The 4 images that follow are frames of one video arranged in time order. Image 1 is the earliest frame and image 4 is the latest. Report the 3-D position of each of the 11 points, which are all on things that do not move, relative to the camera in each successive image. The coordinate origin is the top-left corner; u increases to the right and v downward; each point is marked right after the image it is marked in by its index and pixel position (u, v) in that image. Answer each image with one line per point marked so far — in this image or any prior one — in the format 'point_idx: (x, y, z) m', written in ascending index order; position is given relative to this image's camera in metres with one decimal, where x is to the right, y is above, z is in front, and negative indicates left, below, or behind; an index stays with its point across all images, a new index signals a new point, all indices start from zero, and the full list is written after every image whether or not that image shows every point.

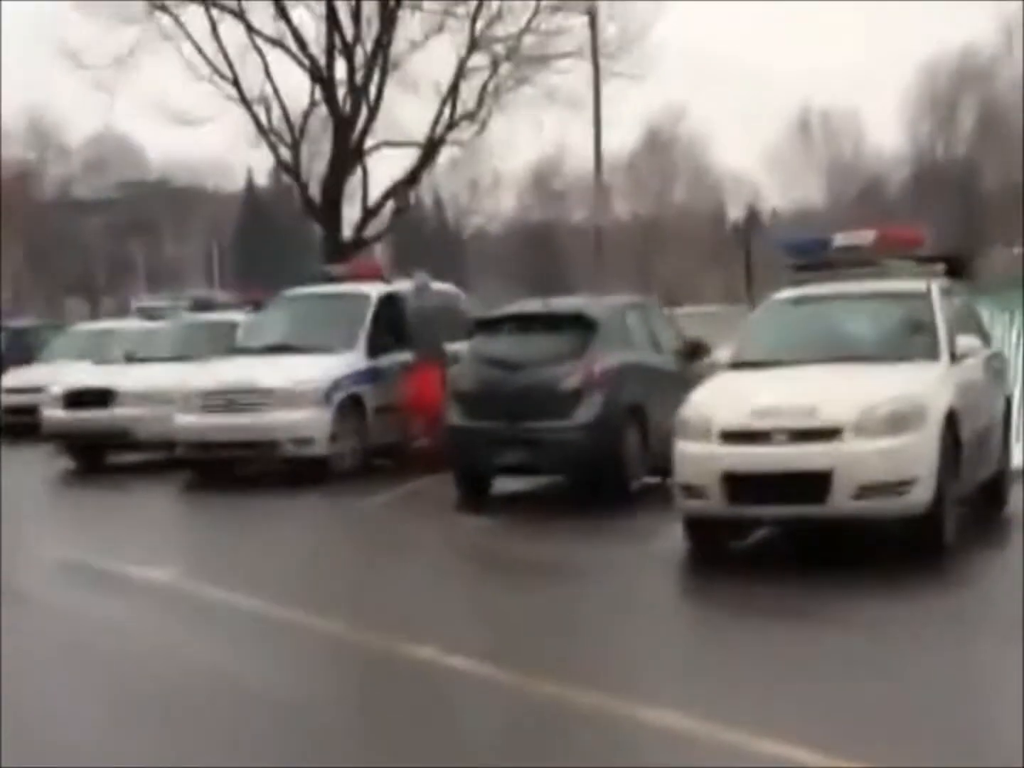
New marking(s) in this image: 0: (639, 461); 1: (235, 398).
0: (+1.3, -0.8, +15.5) m
1: (-3.1, -0.2, +17.7) m
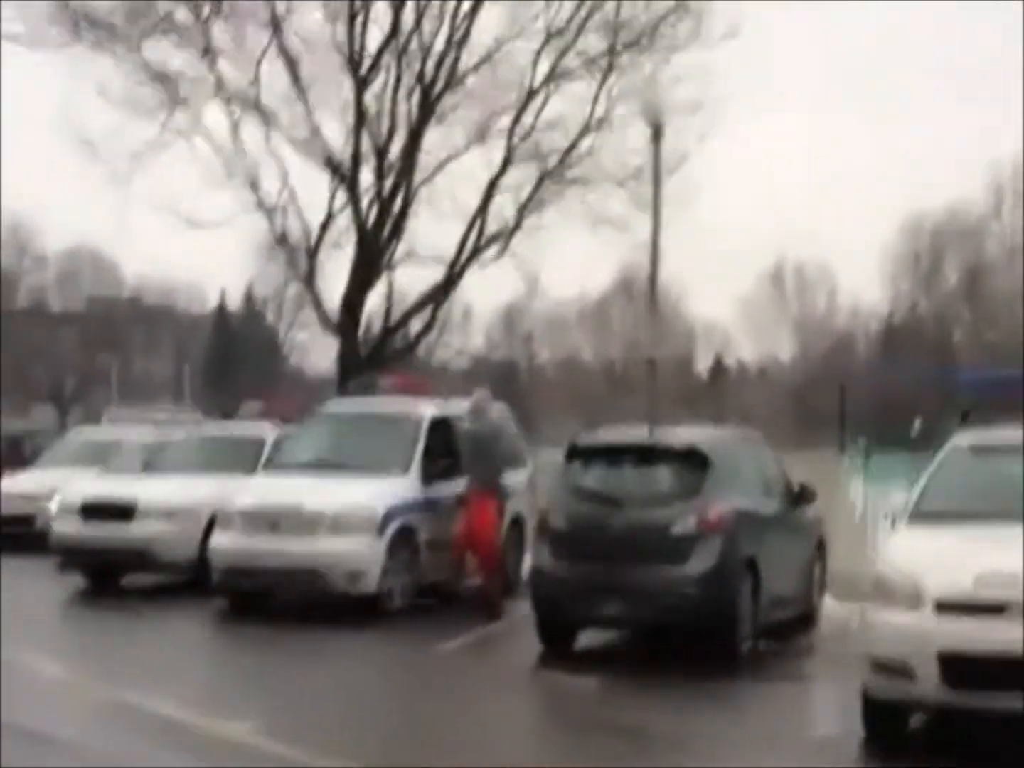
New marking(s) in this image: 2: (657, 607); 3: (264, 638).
0: (+2.1, -2.1, +13.9) m
1: (-2.3, -1.4, +15.9) m
2: (+1.2, -1.9, +13.4) m
3: (-2.4, -2.5, +15.6) m
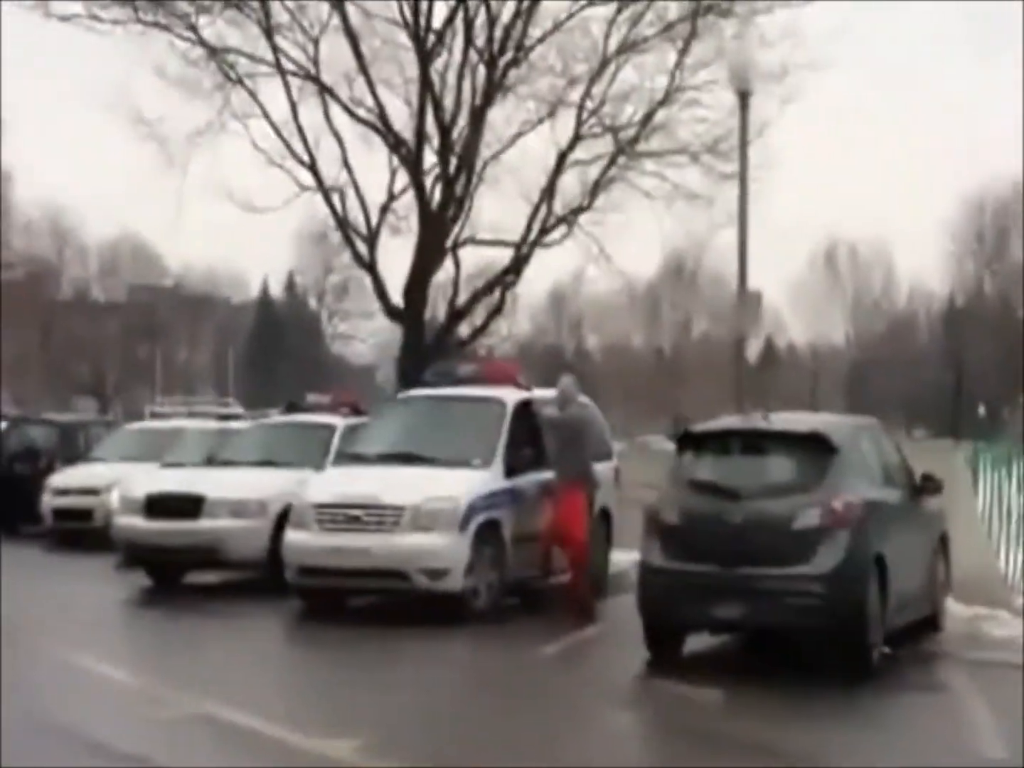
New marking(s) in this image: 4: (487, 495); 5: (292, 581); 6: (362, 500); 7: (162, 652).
0: (+3.0, -1.9, +12.8) m
1: (-1.4, -1.2, +14.9) m
2: (+2.1, -1.7, +12.3) m
3: (-1.5, -2.4, +14.6) m
4: (-0.2, -1.1, +15.2) m
5: (-2.1, -1.9, +15.3) m
6: (-1.4, -1.1, +14.9) m
7: (-3.2, -2.5, +14.6) m
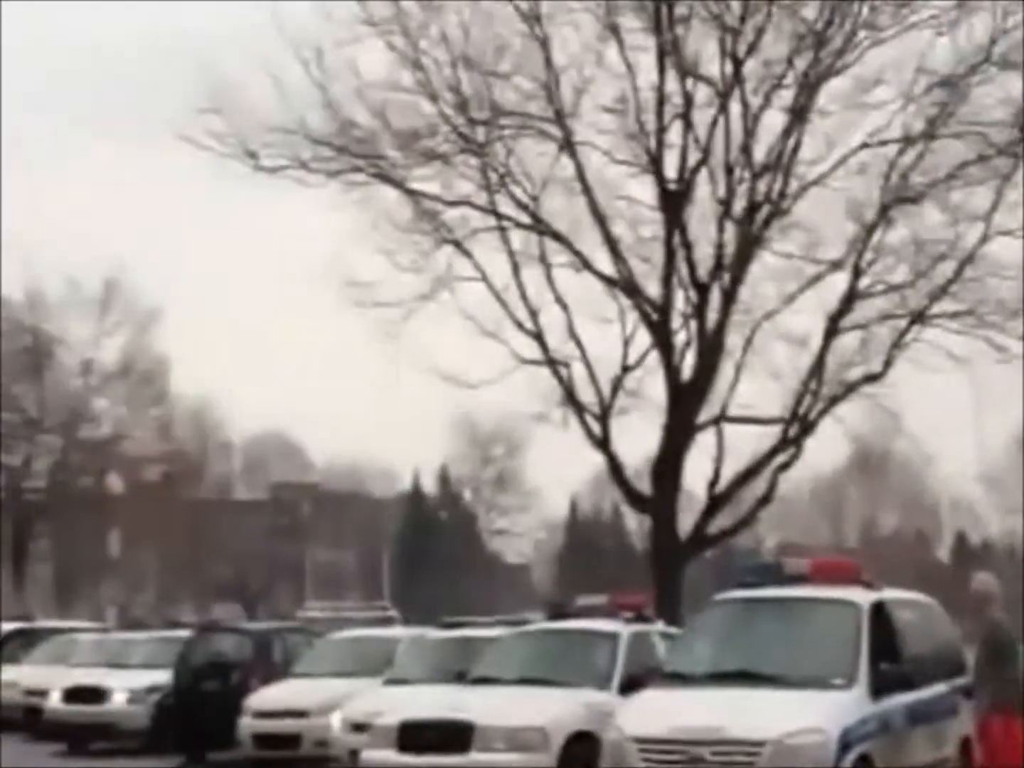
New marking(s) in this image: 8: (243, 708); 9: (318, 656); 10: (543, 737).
0: (+5.6, -3.0, +9.1) m
1: (+1.3, -2.7, +11.4) m
2: (+4.7, -2.8, +8.7) m
3: (+1.2, -3.7, +11.0) m
4: (+2.6, -2.5, +11.7) m
5: (+0.7, -3.4, +11.8) m
6: (+1.4, -2.5, +11.5) m
7: (-0.5, -3.9, +11.2) m
8: (-3.0, -3.5, +17.4) m
9: (-2.2, -3.1, +18.1) m
10: (+0.3, -2.9, +13.0) m
